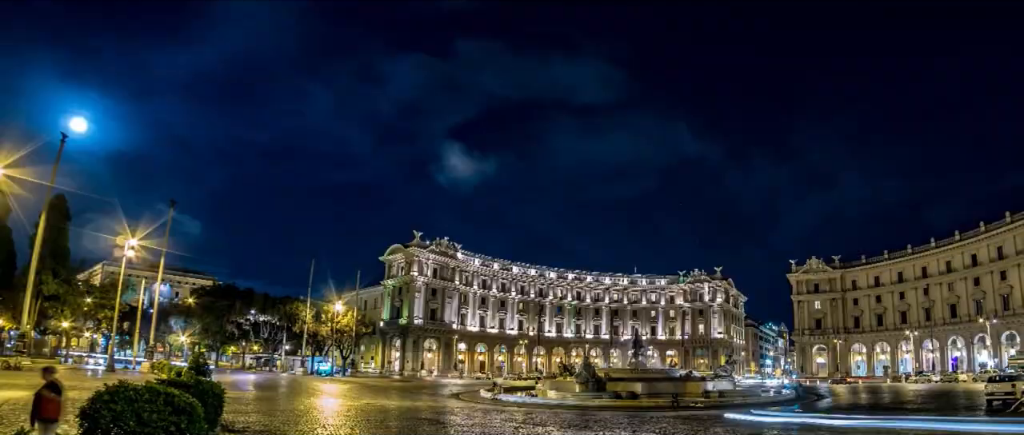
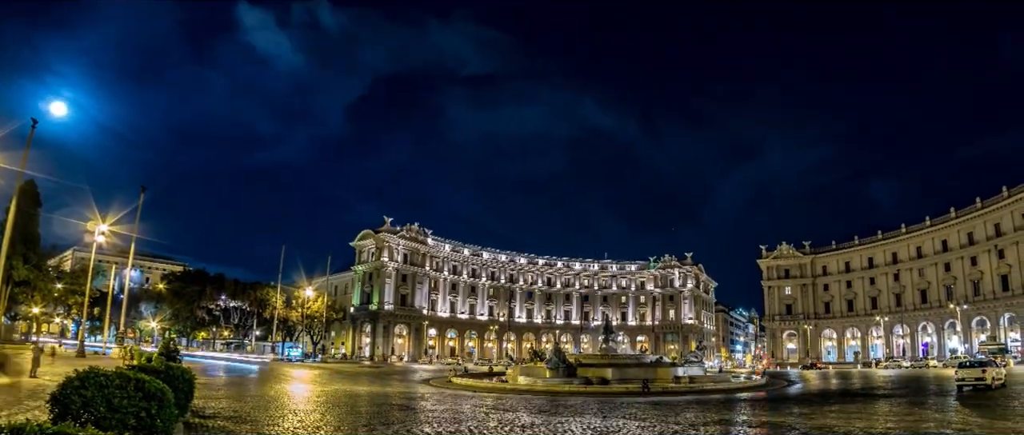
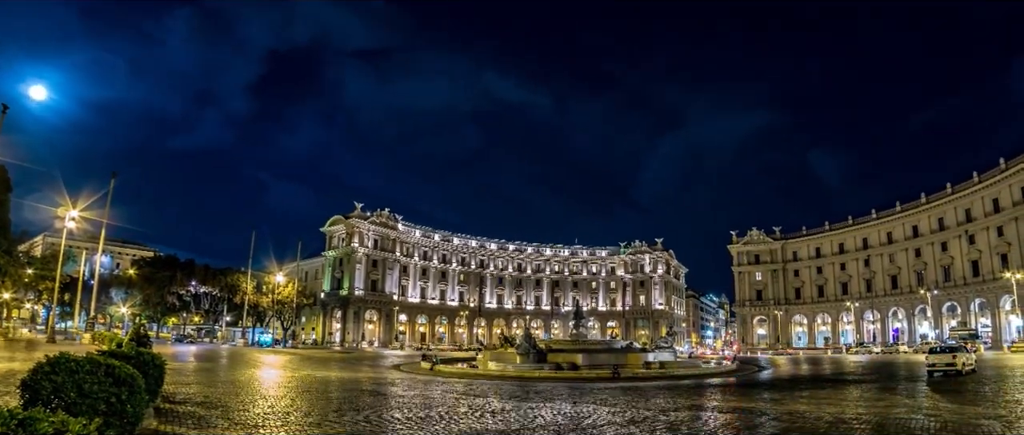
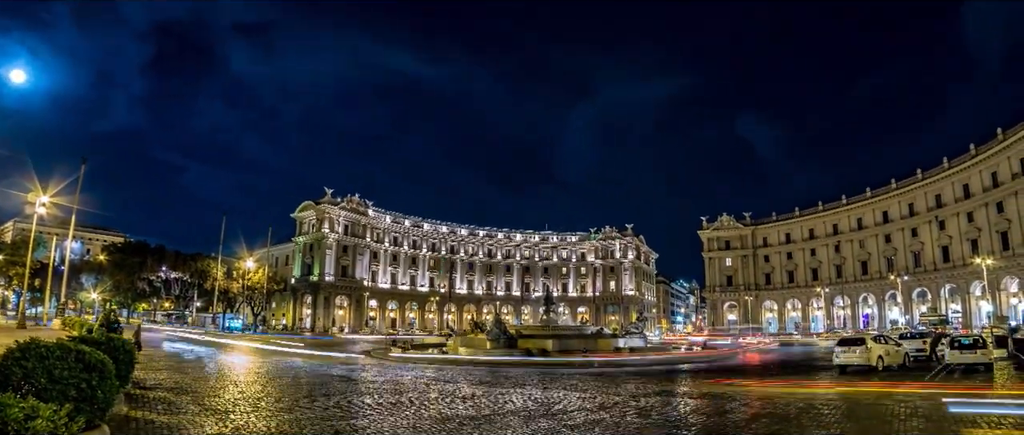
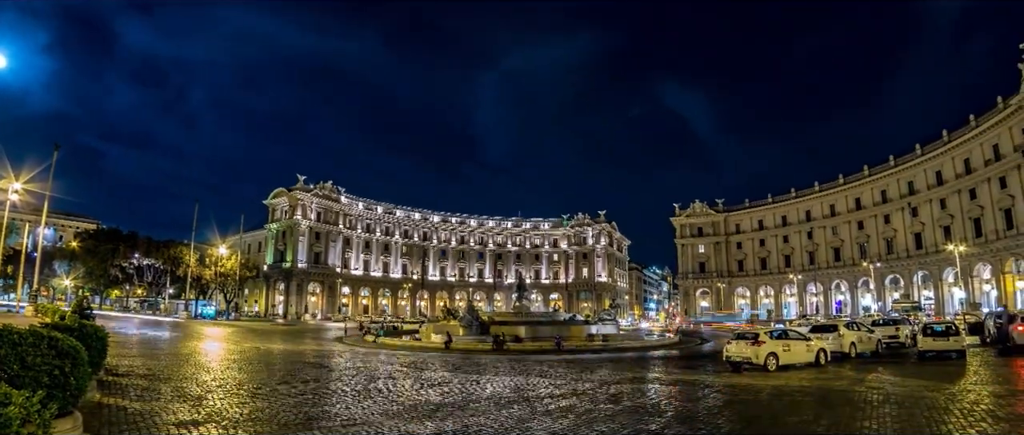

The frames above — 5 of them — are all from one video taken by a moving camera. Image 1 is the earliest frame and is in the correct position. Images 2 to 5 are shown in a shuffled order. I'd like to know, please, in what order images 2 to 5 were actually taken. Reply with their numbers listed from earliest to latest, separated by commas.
2, 3, 4, 5
